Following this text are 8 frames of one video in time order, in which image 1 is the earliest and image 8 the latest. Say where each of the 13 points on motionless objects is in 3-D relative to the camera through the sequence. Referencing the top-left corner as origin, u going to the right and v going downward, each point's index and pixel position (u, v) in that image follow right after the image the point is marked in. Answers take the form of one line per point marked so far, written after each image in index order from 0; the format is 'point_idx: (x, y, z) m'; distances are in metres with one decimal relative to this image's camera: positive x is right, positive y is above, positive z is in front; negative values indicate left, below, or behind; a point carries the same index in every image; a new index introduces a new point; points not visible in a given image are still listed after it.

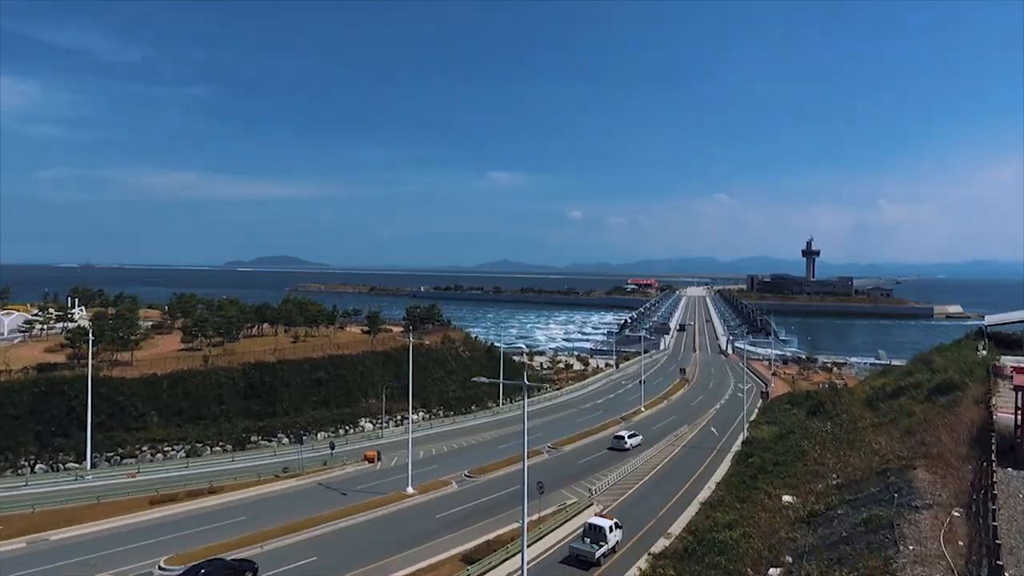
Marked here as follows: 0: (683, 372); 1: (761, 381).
0: (+5.1, -2.6, +18.9) m
1: (+7.2, -2.7, +18.2) m
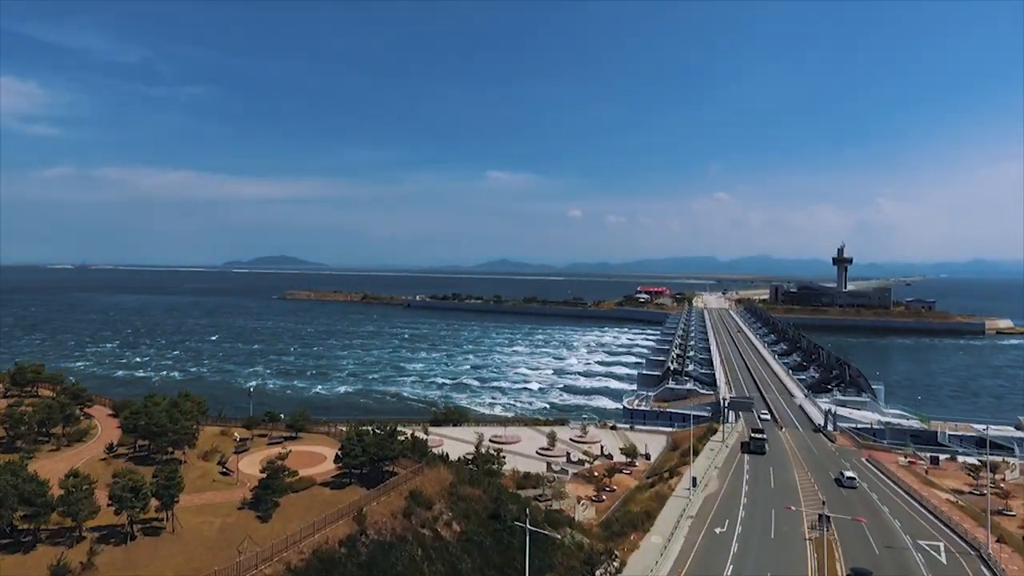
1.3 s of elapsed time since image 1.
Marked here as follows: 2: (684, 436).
0: (+5.5, -4.1, +11.5) m
1: (+7.5, -4.2, +10.8) m
2: (+5.0, -4.4, +18.6) m
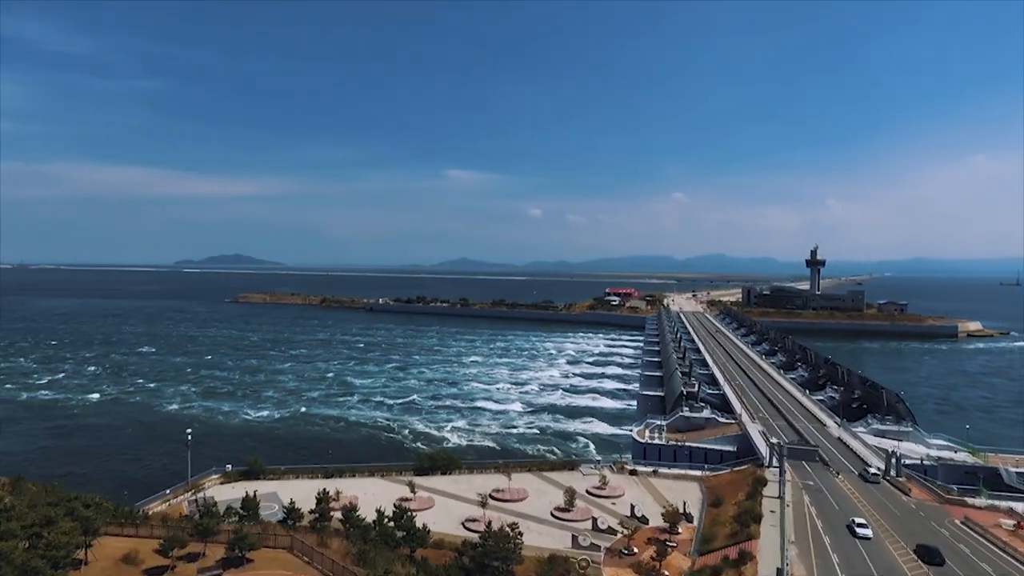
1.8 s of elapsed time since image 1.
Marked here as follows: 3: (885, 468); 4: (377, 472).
0: (+6.0, -4.6, +8.4) m
1: (+8.1, -4.7, +7.8) m
2: (+5.2, -4.8, +15.5) m
3: (+9.4, -4.5, +16.1) m
4: (-3.5, -4.7, +16.4) m
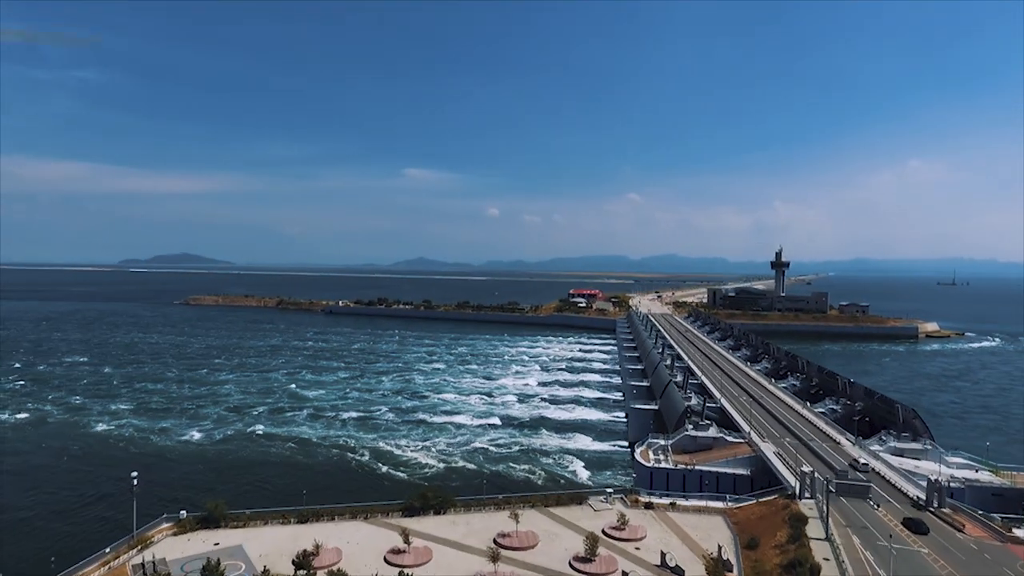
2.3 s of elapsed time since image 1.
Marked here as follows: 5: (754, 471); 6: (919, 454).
0: (+6.6, -4.9, +6.8) m
1: (+8.8, -5.0, +6.4) m
2: (+5.3, -5.1, +13.8) m
3: (+9.5, -4.8, +14.7) m
4: (-3.4, -5.0, +14.2) m
5: (+6.9, -5.3, +18.2) m
6: (+12.0, -4.9, +18.9) m
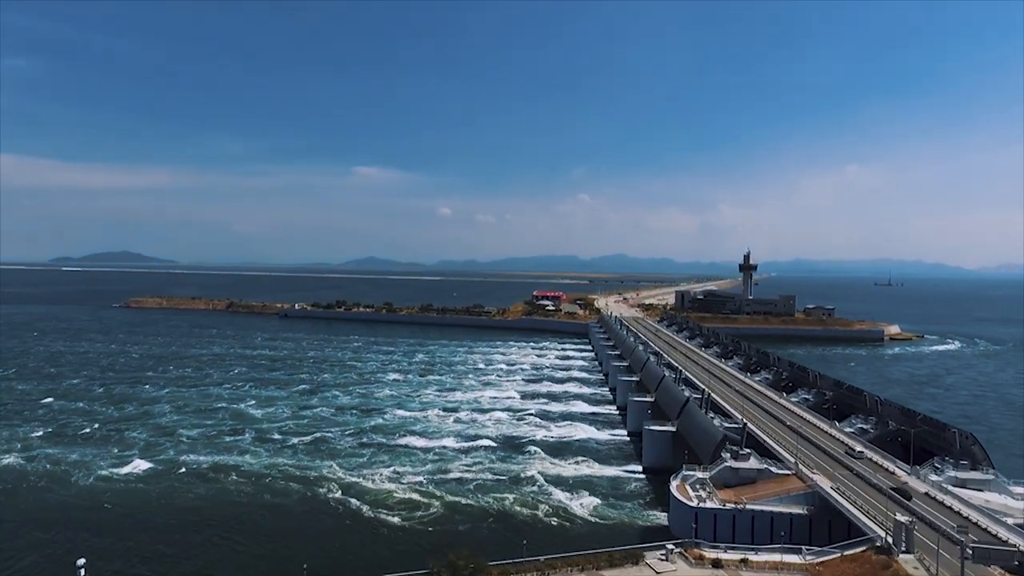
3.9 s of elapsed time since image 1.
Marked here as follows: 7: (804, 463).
0: (+8.1, -5.2, +4.6) m
1: (+10.3, -5.3, +4.4) m
2: (+6.3, -5.5, +11.5) m
3: (+10.4, -5.2, +12.8) m
4: (-2.4, -5.4, +11.3) m
5: (+7.6, -5.6, +16.1) m
6: (+12.6, -5.3, +17.1) m
7: (+8.2, -5.0, +18.0) m
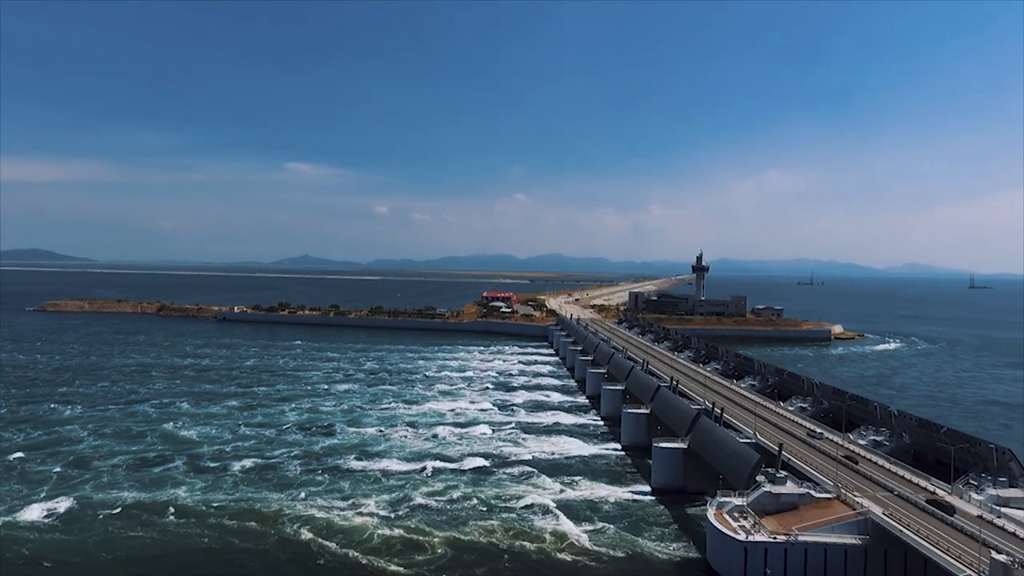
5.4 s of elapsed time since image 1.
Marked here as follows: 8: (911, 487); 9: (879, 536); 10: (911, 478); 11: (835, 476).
0: (+9.9, -5.5, +3.5) m
1: (+12.1, -5.6, +3.5) m
2: (+7.4, -5.7, +10.2) m
3: (+11.4, -5.4, +11.8) m
4: (-1.2, -5.6, +9.1) m
5: (+8.2, -5.8, +14.8) m
6: (+13.2, -5.5, +16.3) m
7: (+8.7, -5.2, +16.8) m
8: (+10.8, -5.4, +17.3) m
9: (+8.5, -5.8, +14.9) m
10: (+11.3, -5.4, +18.1) m
11: (+8.8, -5.1, +17.4) m
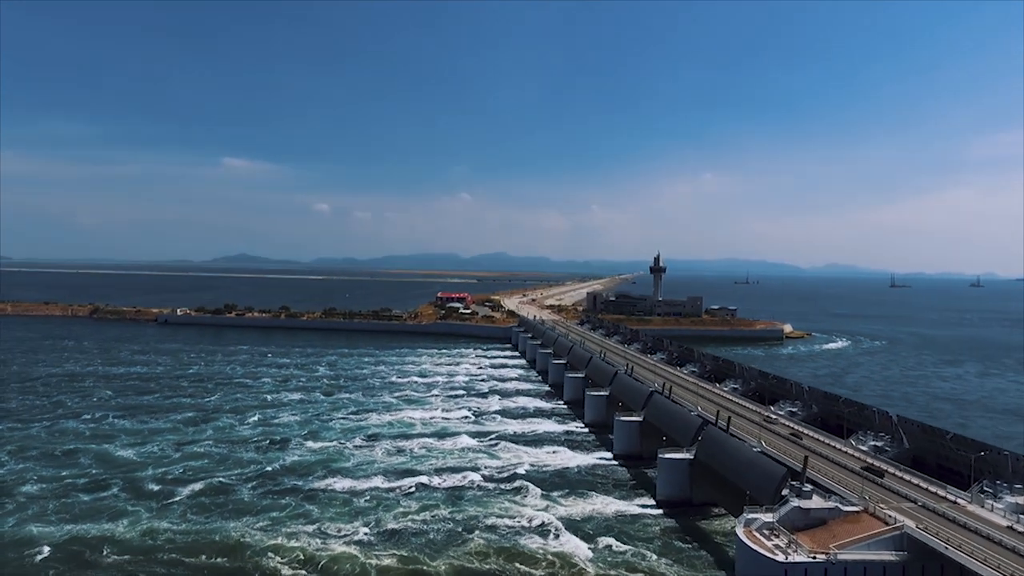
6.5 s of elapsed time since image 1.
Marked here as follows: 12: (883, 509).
0: (+11.4, -5.7, +3.2) m
1: (+13.6, -5.8, +3.3) m
2: (+8.4, -5.9, +9.6) m
3: (+12.2, -5.6, +11.6) m
4: (-0.1, -5.8, +7.8) m
5: (+8.8, -6.0, +14.3) m
6: (+13.6, -5.7, +16.3) m
7: (+9.1, -5.4, +16.3) m
8: (+11.2, -5.6, +17.1) m
9: (+9.1, -5.9, +14.4) m
10: (+11.6, -5.5, +17.9) m
11: (+9.1, -5.3, +16.9) m
12: (+9.1, -5.4, +15.8) m
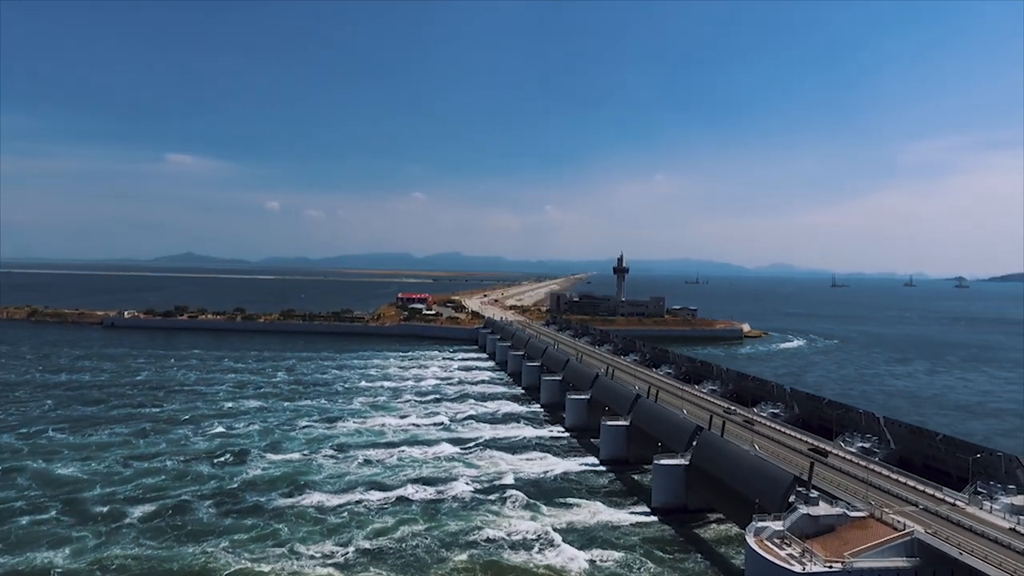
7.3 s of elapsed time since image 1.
0: (+12.4, -5.8, +3.3) m
1: (+14.6, -5.9, +3.6) m
2: (+8.9, -6.0, +9.5) m
3: (+12.6, -5.7, +11.8) m
4: (+0.6, -5.9, +7.1) m
5: (+9.0, -6.1, +14.2) m
6: (+13.6, -5.7, +16.5) m
7: (+9.2, -5.5, +16.2) m
8: (+11.2, -5.6, +17.1) m
9: (+9.3, -6.0, +14.3) m
10: (+11.5, -5.6, +18.0) m
11: (+9.2, -5.4, +16.8) m
12: (+9.2, -5.5, +15.7) m
